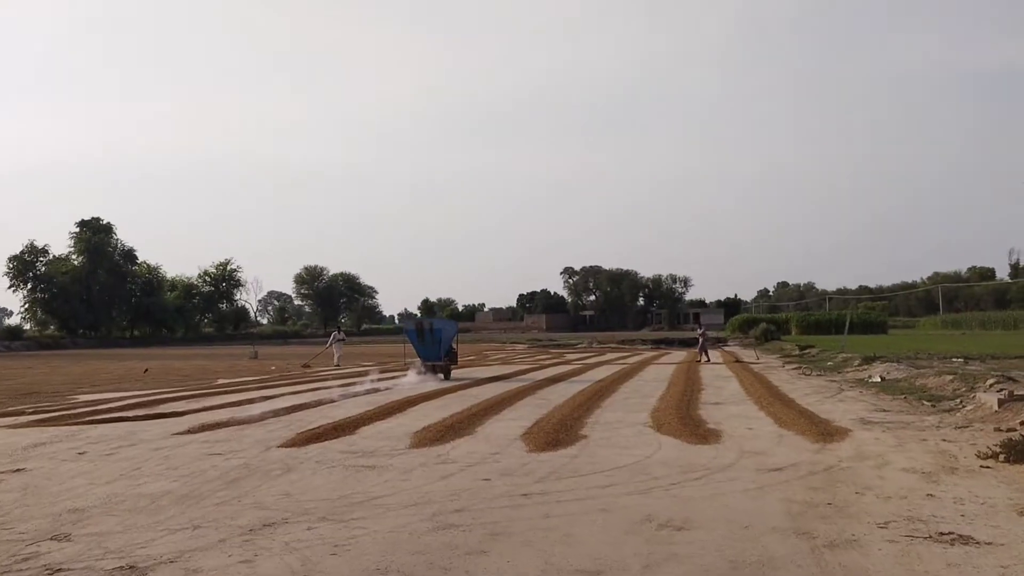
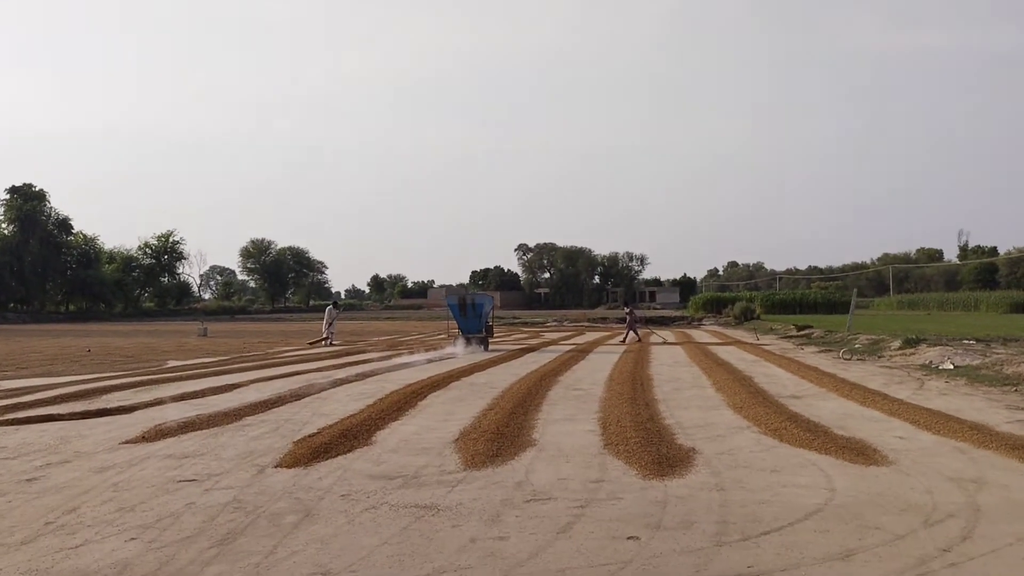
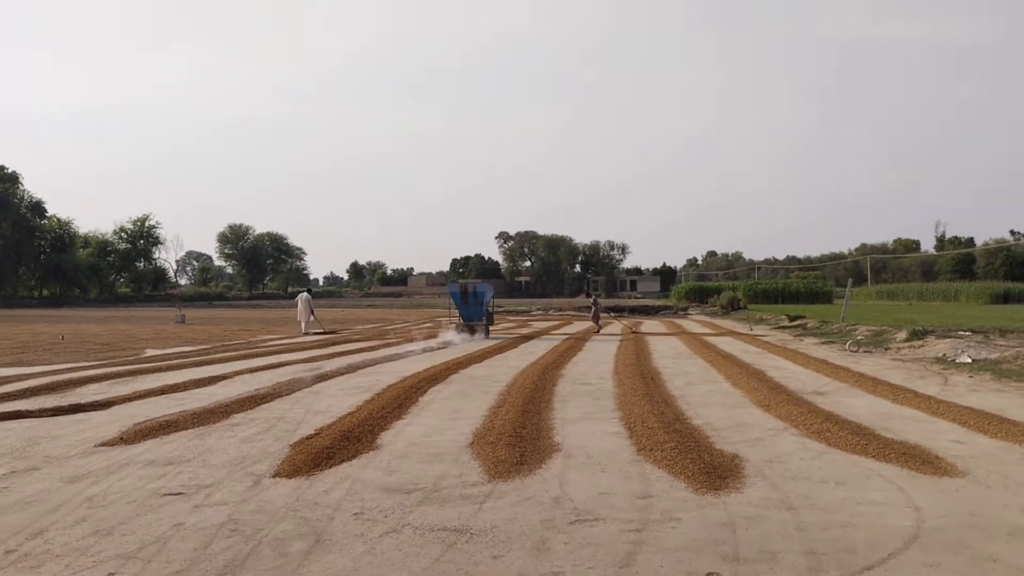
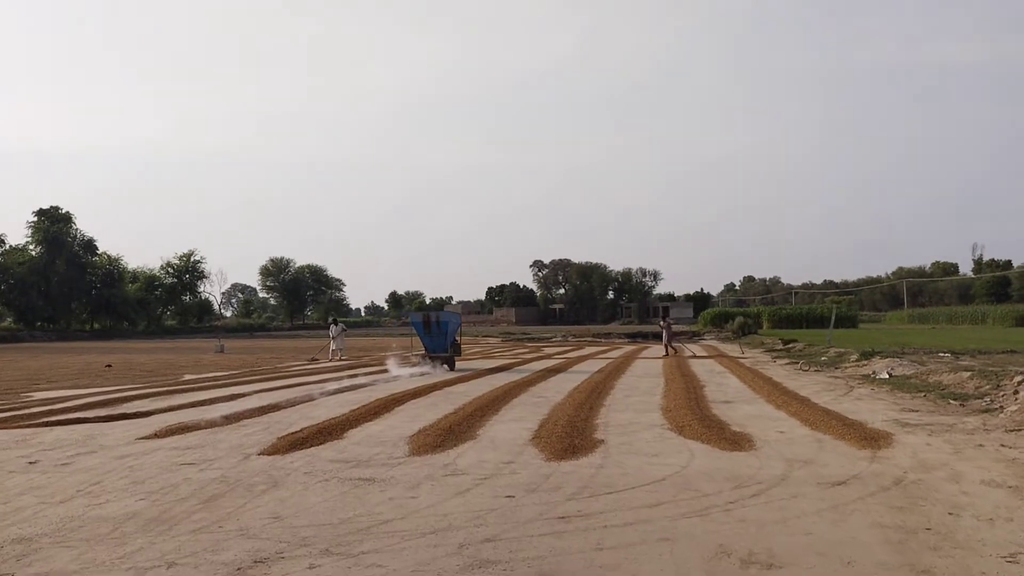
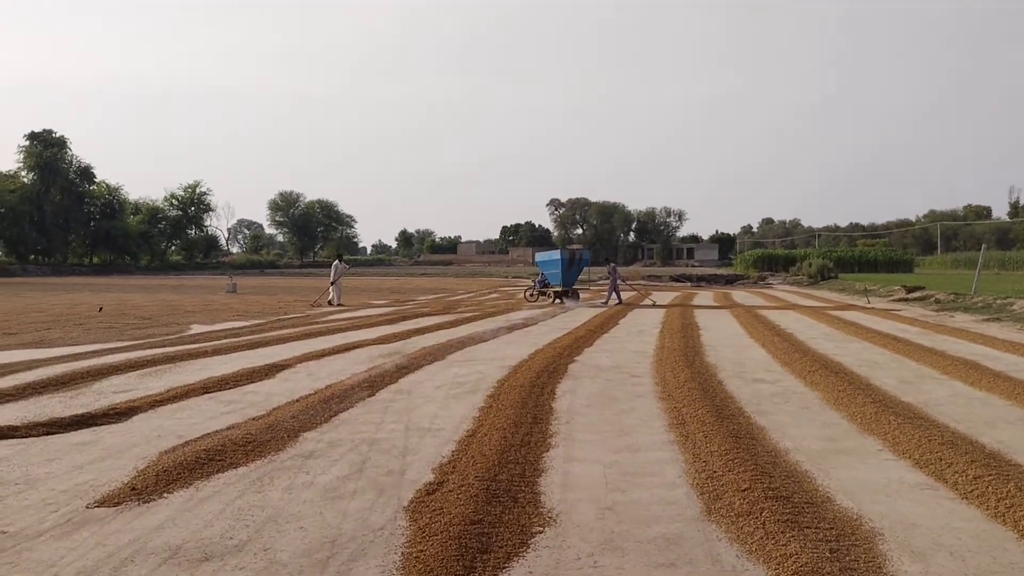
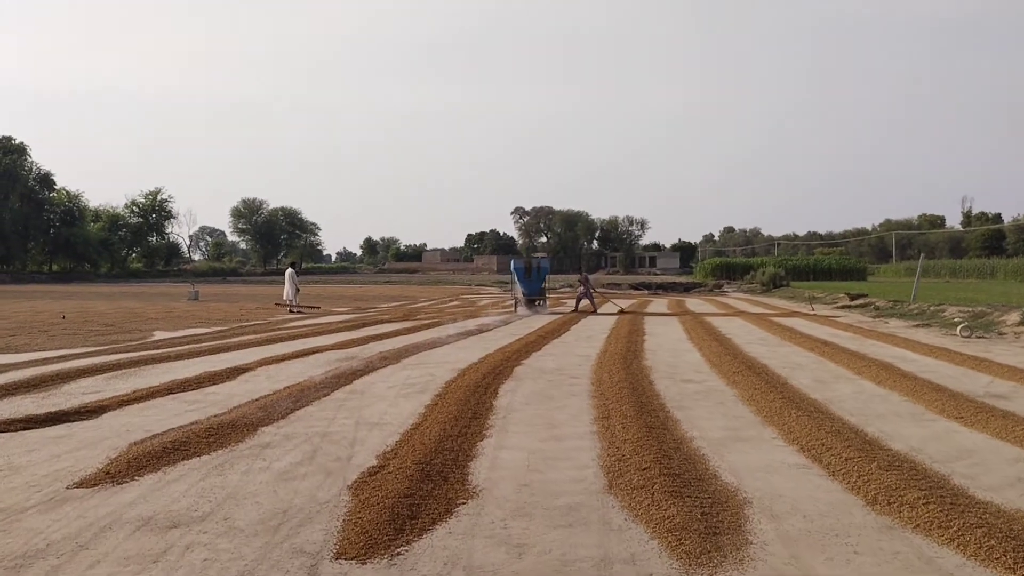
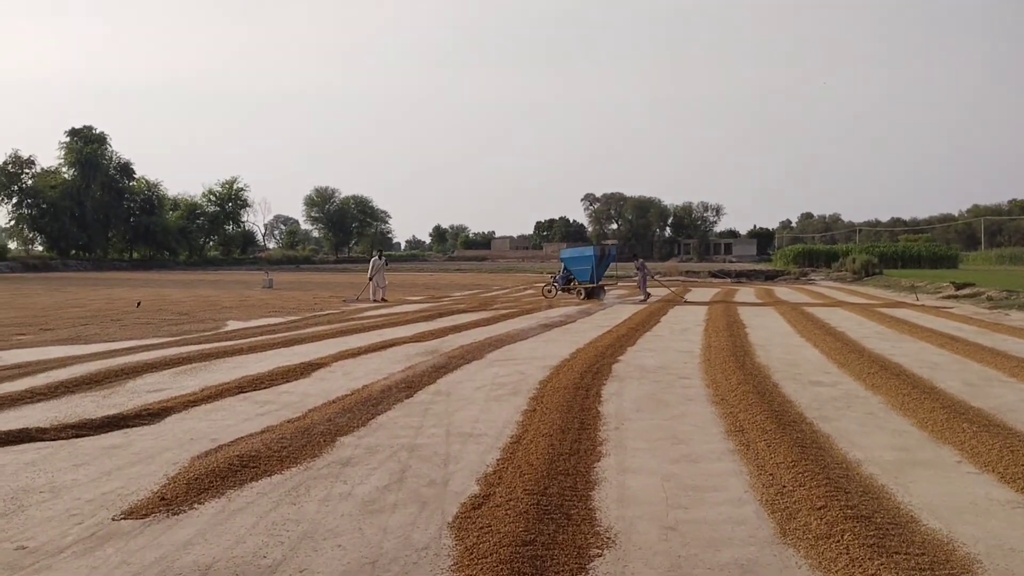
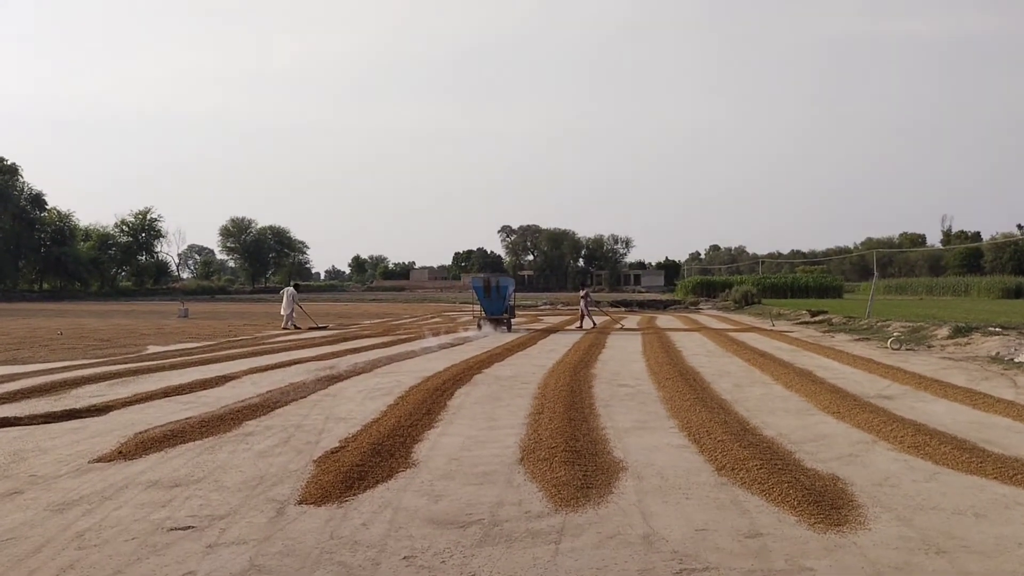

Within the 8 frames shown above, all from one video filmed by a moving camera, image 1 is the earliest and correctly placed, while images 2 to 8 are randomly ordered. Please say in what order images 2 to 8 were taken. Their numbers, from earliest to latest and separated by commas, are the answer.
4, 2, 3, 8, 6, 5, 7
